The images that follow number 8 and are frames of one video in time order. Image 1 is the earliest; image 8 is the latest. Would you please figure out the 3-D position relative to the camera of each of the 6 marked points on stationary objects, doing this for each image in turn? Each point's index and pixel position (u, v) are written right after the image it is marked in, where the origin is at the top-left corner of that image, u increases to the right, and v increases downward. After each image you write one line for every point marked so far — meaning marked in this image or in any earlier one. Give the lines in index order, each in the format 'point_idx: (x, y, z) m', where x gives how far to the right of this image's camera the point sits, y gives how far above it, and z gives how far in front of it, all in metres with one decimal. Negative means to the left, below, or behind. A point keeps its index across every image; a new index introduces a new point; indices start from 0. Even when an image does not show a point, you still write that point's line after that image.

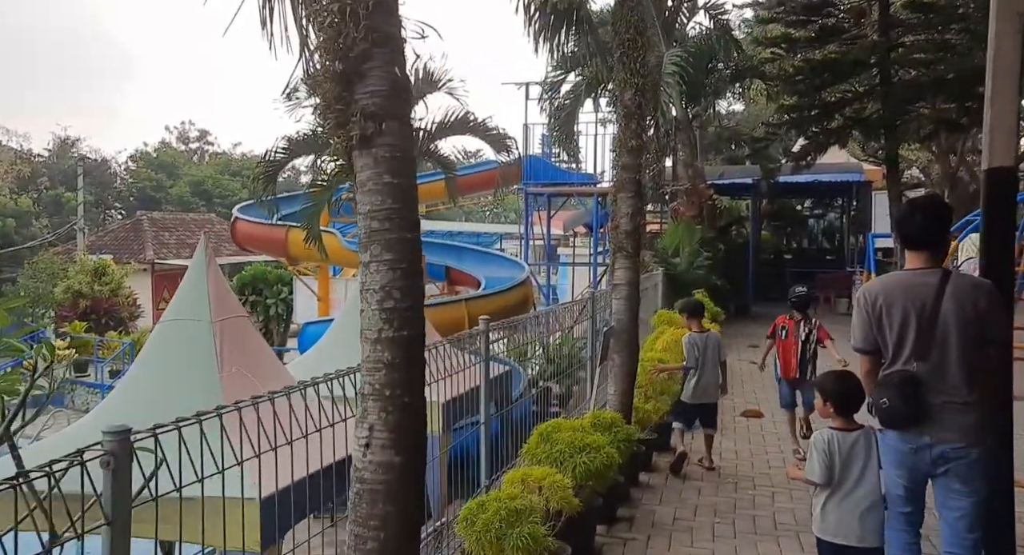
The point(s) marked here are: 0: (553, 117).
0: (+0.7, +2.7, +14.8) m
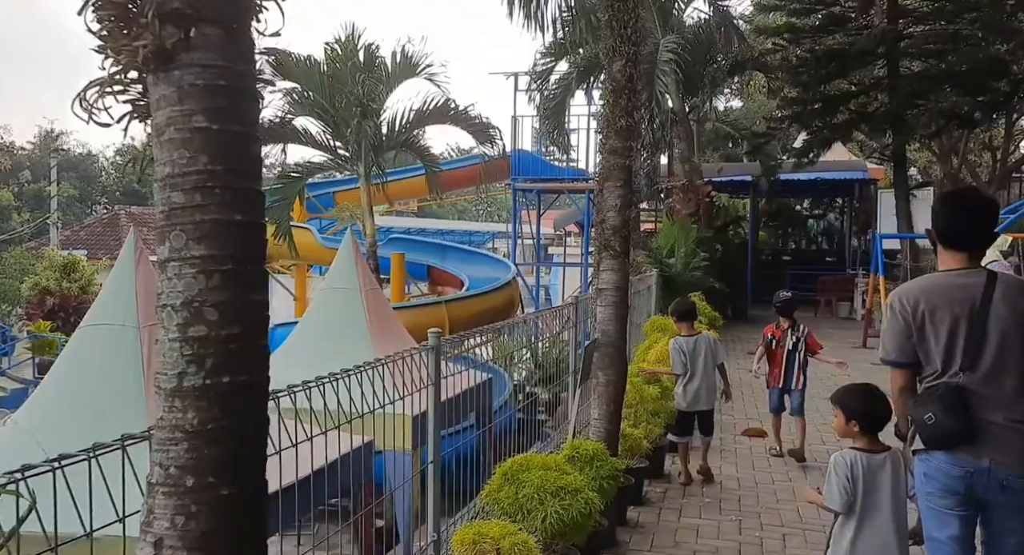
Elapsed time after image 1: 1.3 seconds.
0: (+0.5, +2.7, +14.0) m
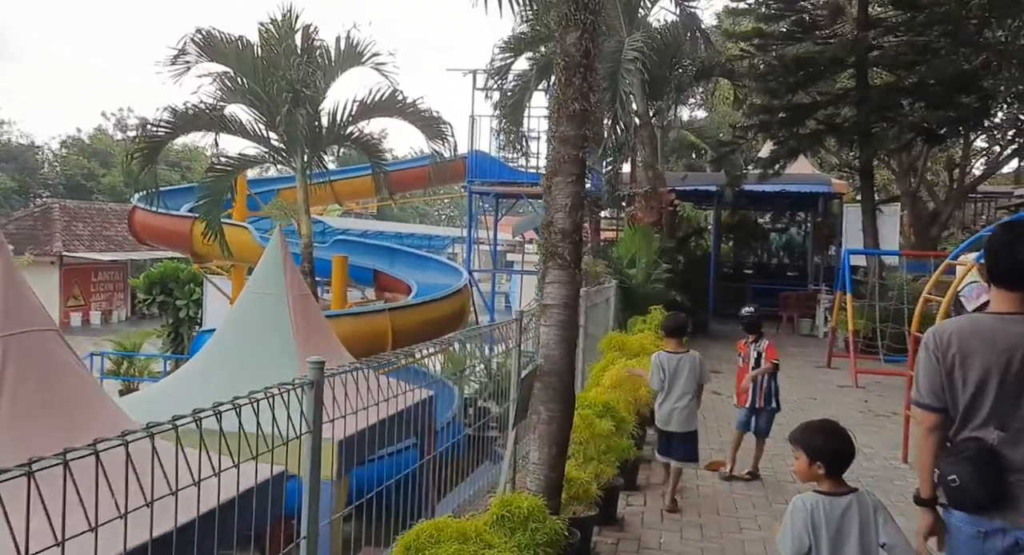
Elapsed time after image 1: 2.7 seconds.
0: (-0.2, +2.6, +13.3) m
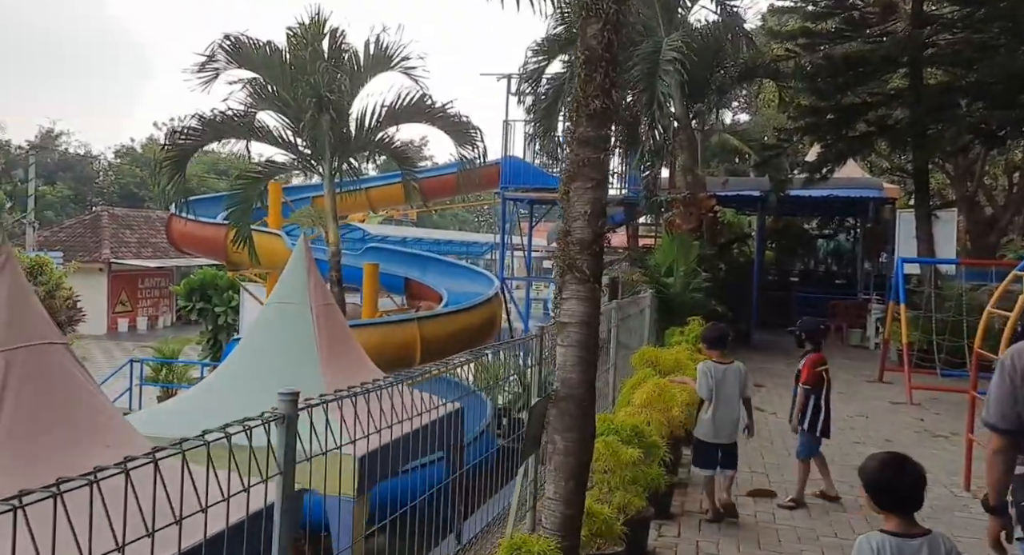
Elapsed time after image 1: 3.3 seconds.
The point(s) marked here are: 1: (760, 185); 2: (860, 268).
0: (+0.3, +2.4, +13.0) m
1: (+4.4, +1.6, +15.8) m
2: (+6.9, +0.2, +17.7) m
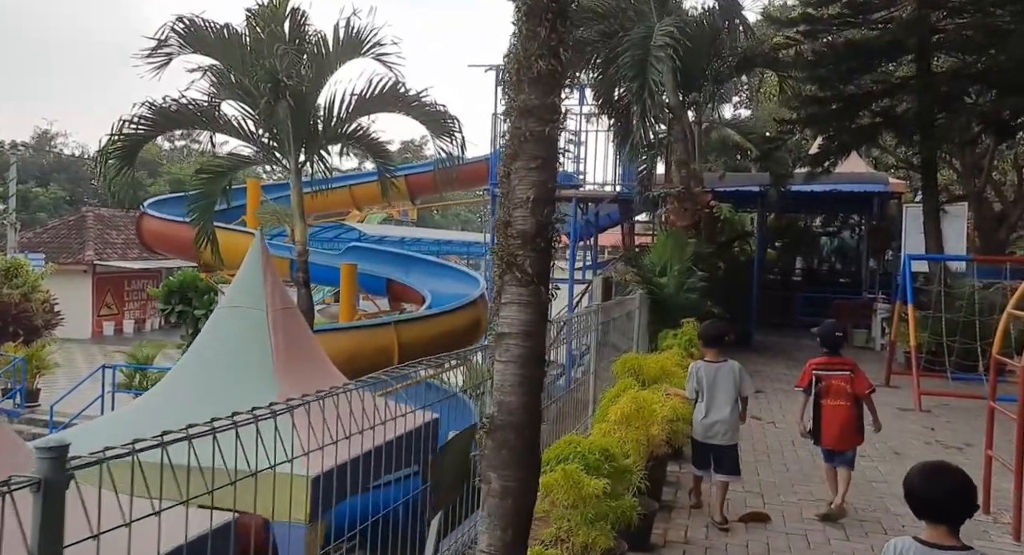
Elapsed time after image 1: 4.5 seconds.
0: (+0.1, +2.4, +12.3) m
1: (+4.3, +1.7, +15.2) m
2: (+6.7, +0.2, +17.0) m
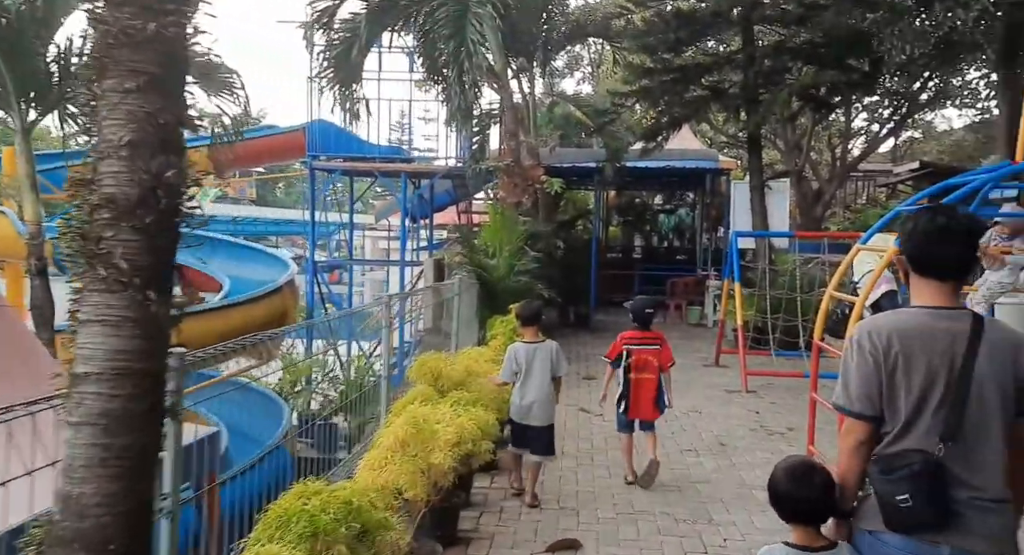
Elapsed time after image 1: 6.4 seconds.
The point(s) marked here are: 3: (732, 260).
0: (-2.2, +2.6, +11.0) m
1: (+1.4, +2.0, +14.5) m
2: (+3.6, +0.6, +16.8) m
3: (+2.8, +0.2, +11.0) m
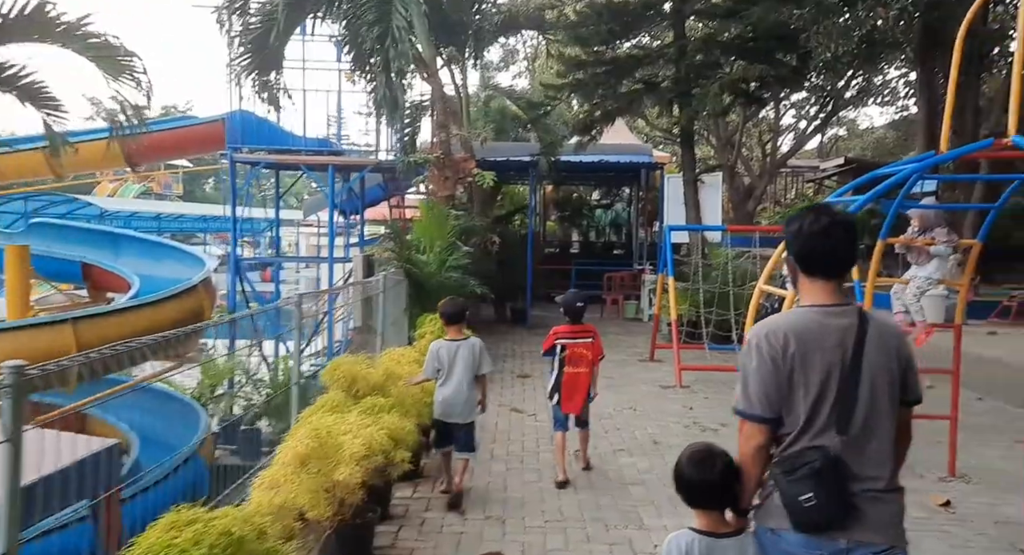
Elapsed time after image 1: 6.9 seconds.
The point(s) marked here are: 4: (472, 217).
0: (-3.1, +2.7, +10.5) m
1: (+0.3, +2.1, +14.2) m
2: (+2.3, +0.7, +16.6) m
3: (+1.9, +0.3, +10.9) m
4: (-0.6, +0.9, +13.5) m
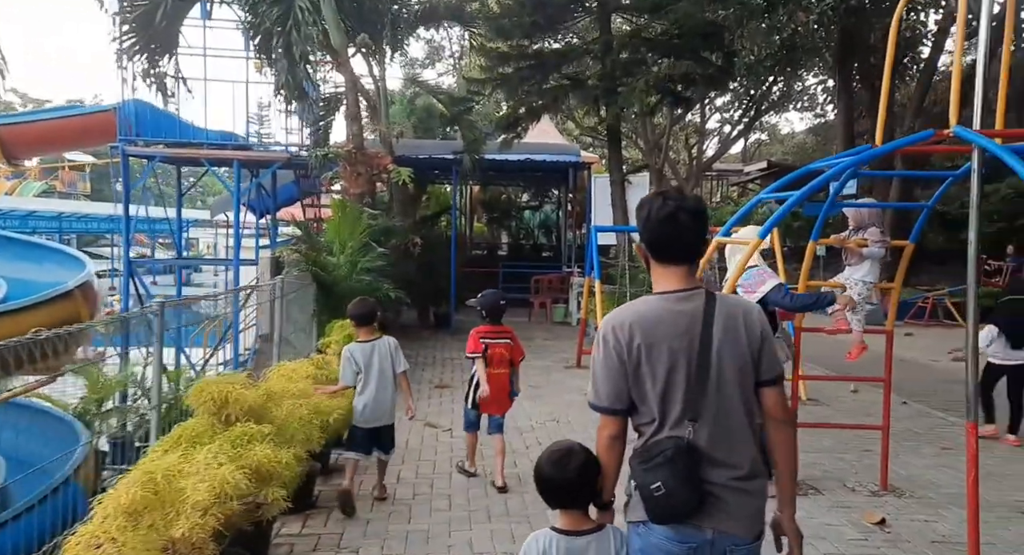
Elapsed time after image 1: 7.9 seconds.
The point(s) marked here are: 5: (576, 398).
0: (-4.0, +2.6, +9.6) m
1: (-0.9, +2.0, +13.6) m
2: (+0.9, +0.7, +16.1) m
3: (+1.0, +0.3, +10.4) m
4: (-1.8, +0.9, +12.7) m
5: (+0.7, -1.3, +9.2) m
